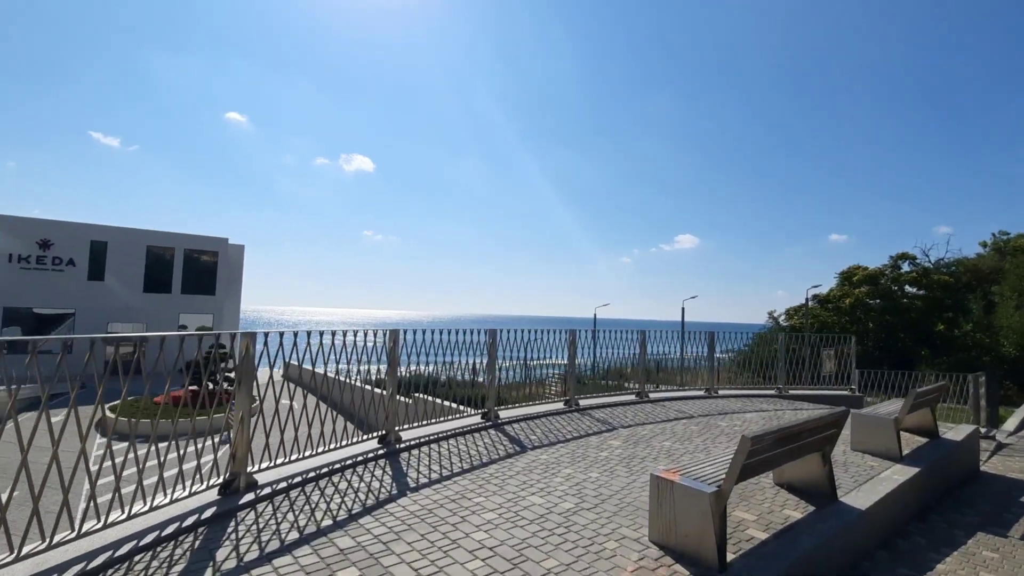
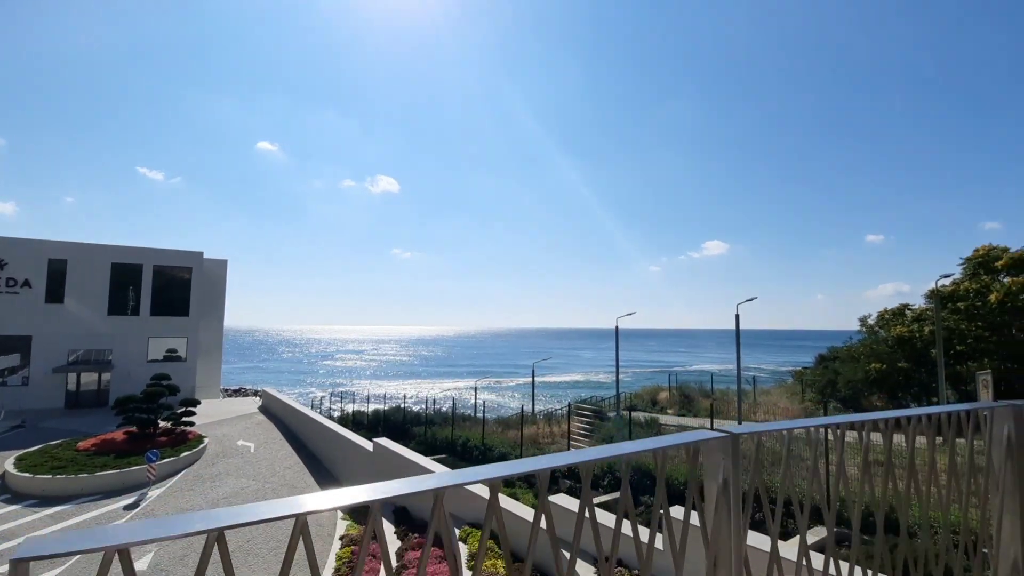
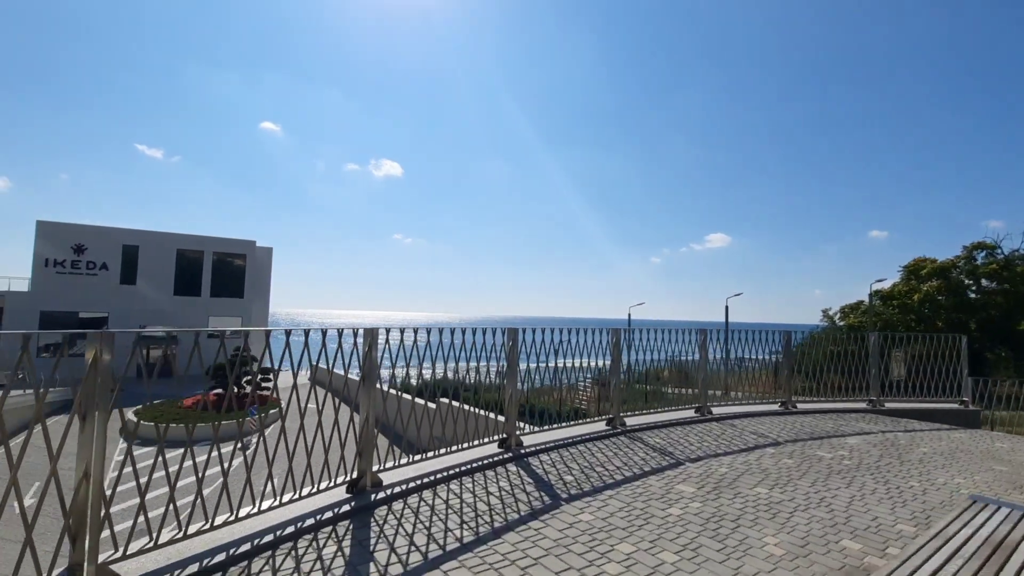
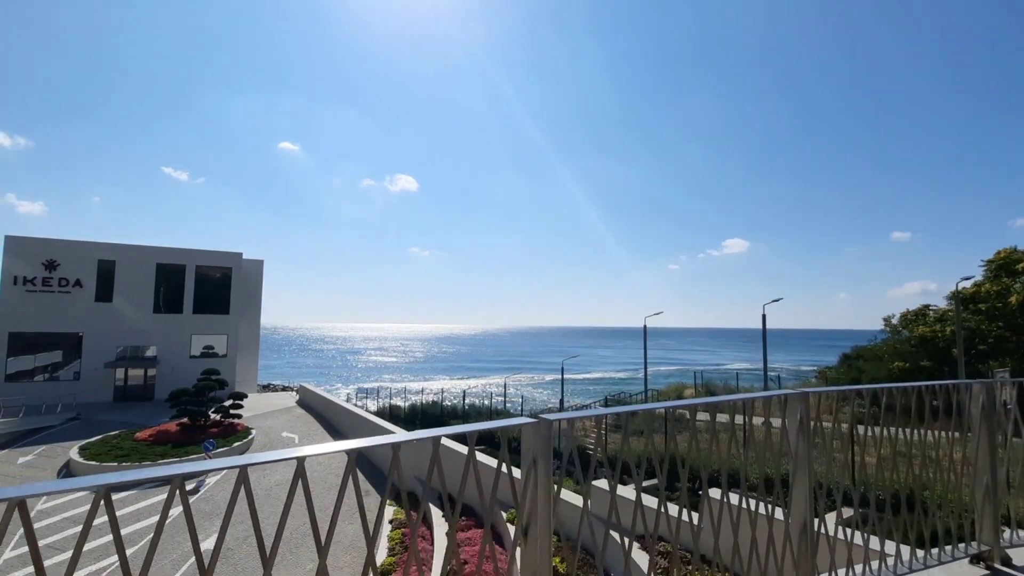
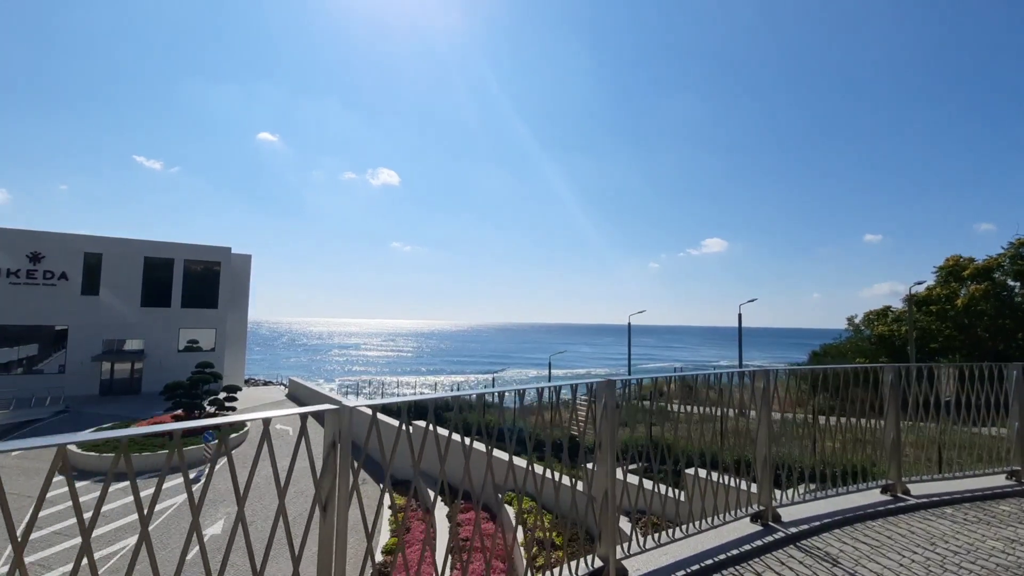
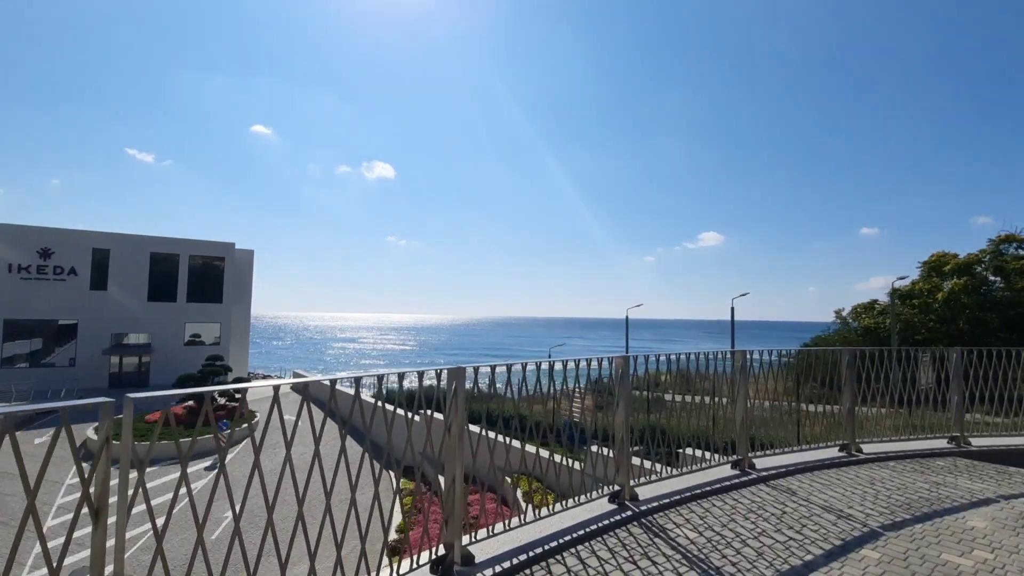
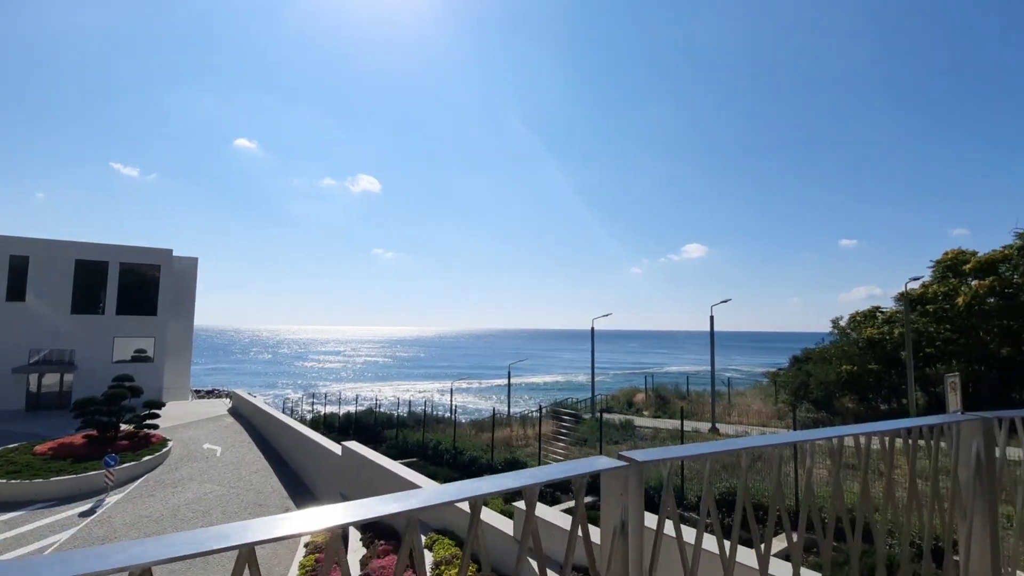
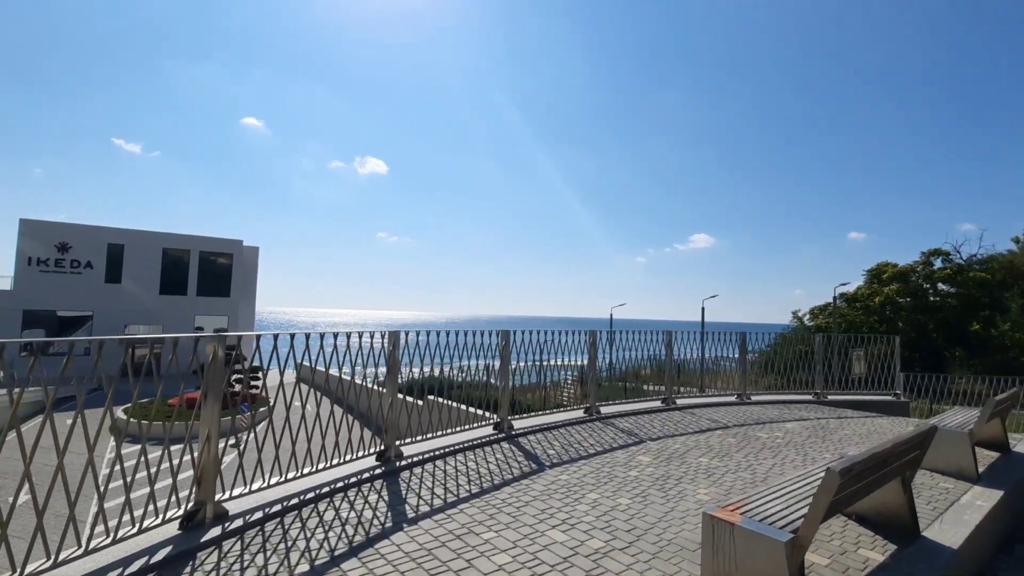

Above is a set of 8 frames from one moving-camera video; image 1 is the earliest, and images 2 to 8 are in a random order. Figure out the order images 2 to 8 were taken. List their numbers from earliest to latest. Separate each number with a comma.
8, 3, 6, 5, 4, 2, 7
